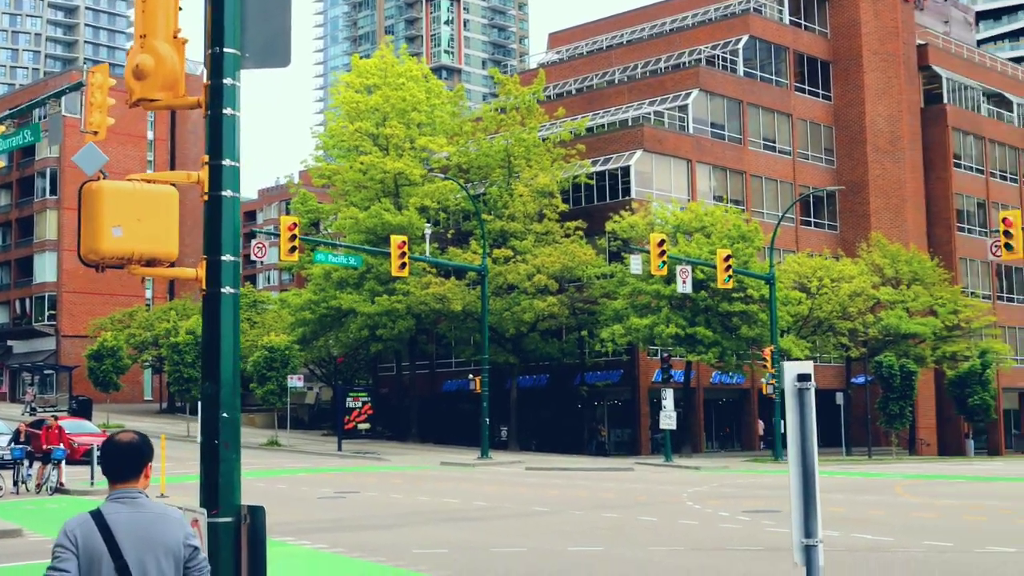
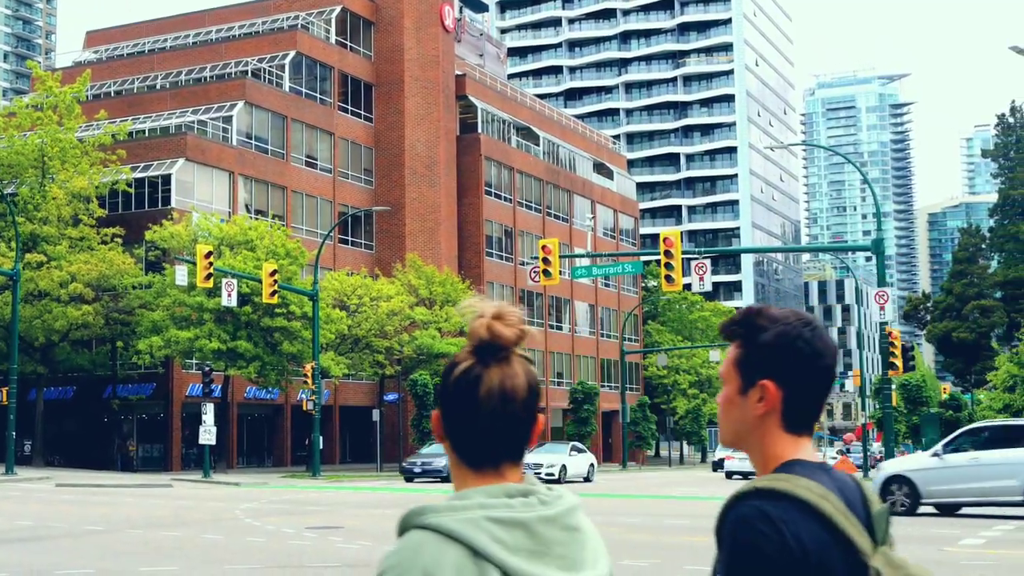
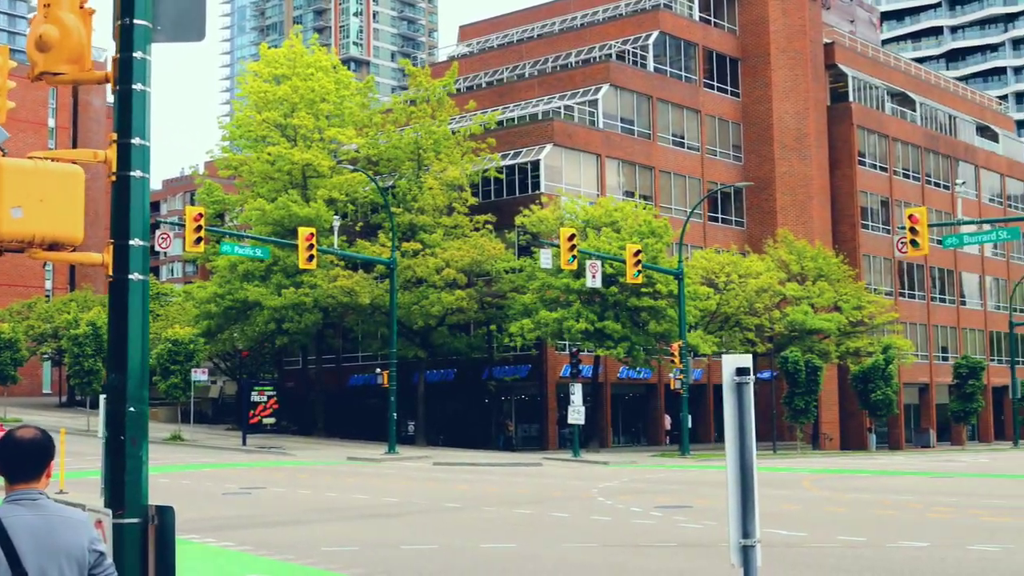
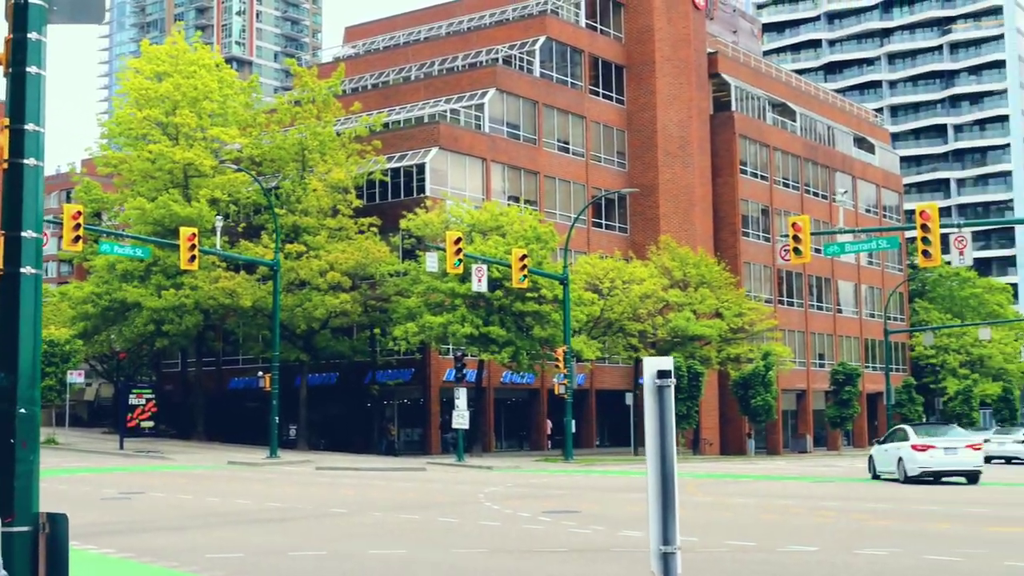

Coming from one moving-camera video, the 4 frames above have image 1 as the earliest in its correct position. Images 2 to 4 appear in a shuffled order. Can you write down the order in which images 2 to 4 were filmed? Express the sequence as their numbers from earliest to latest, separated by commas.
3, 4, 2
